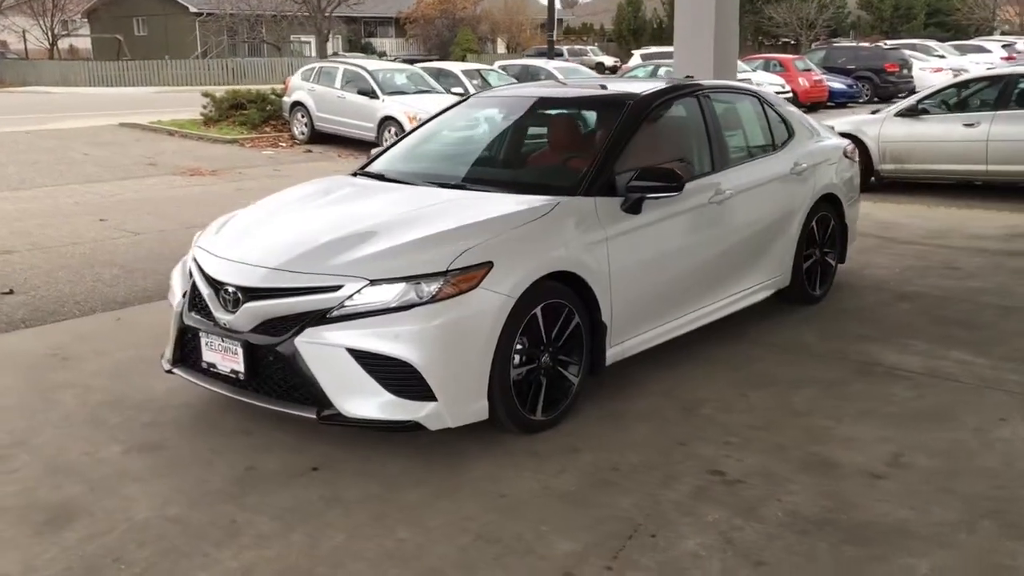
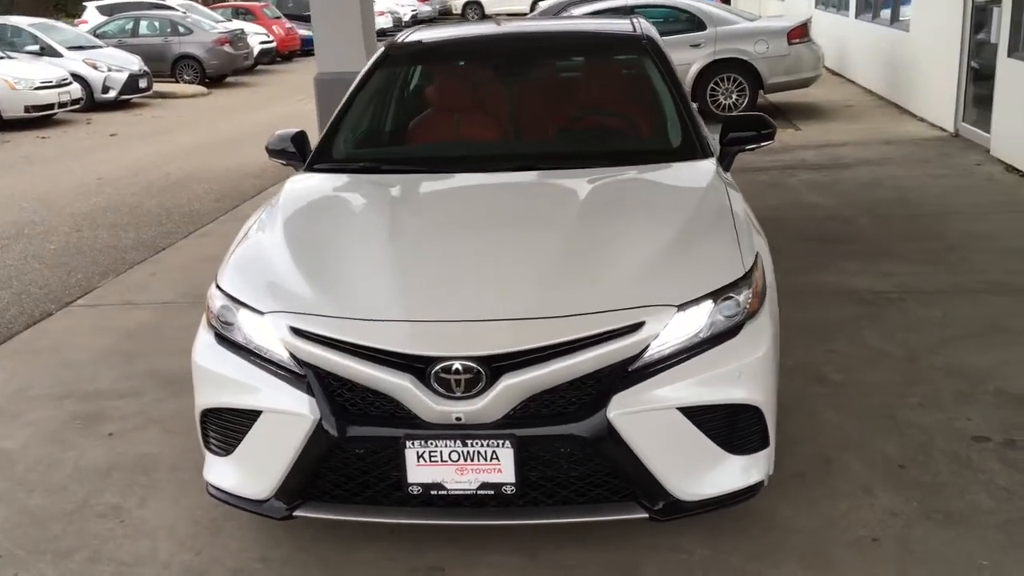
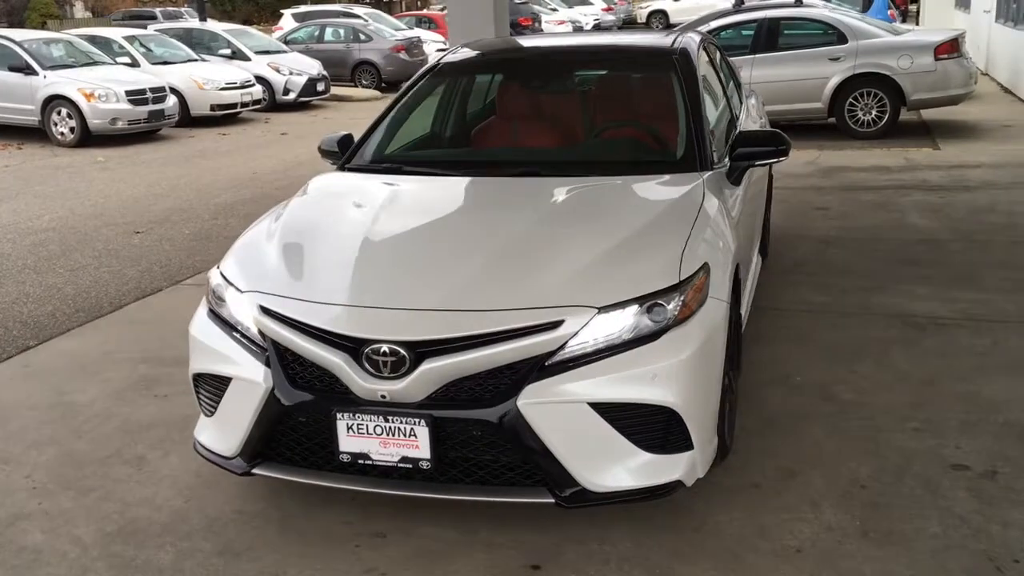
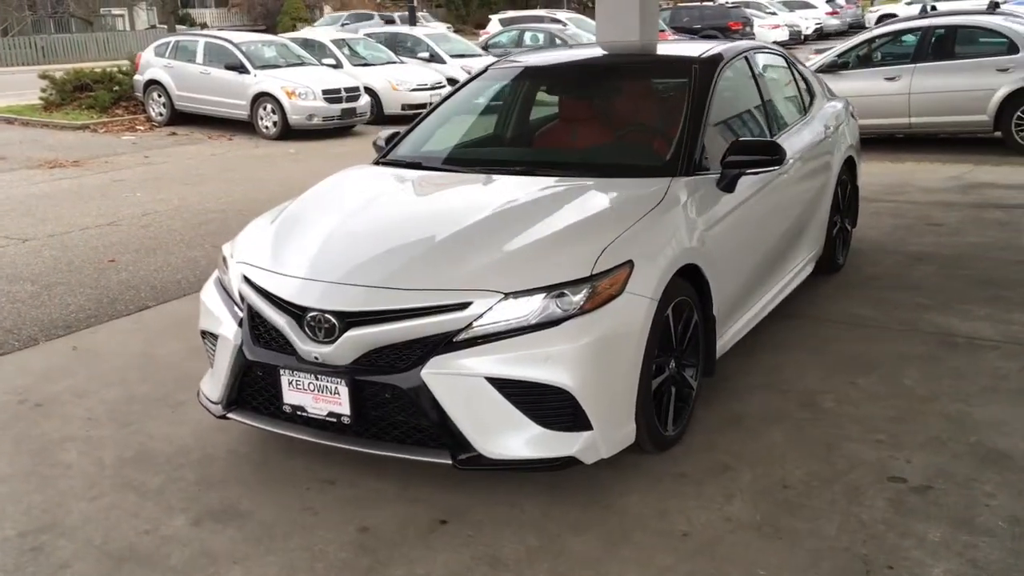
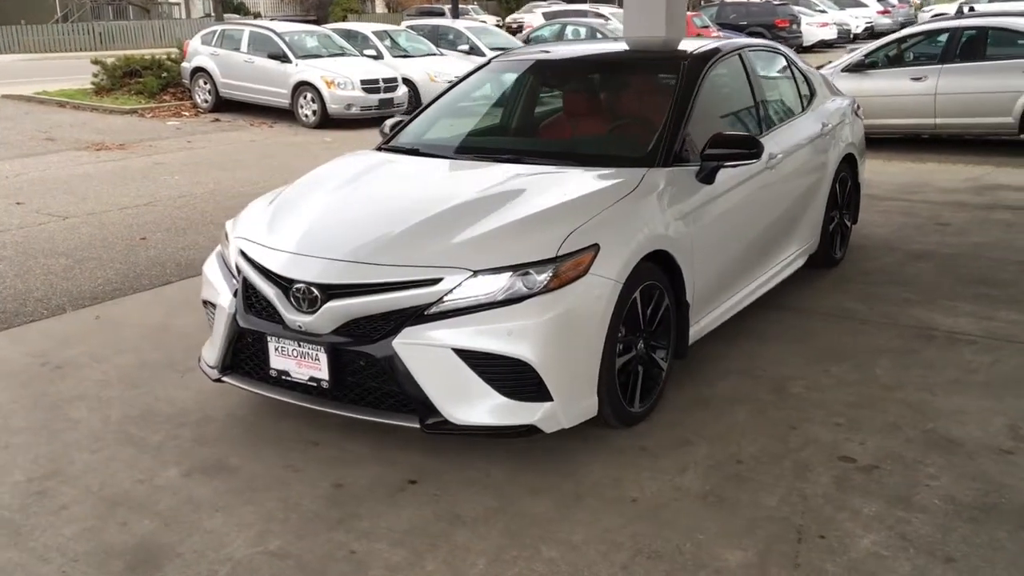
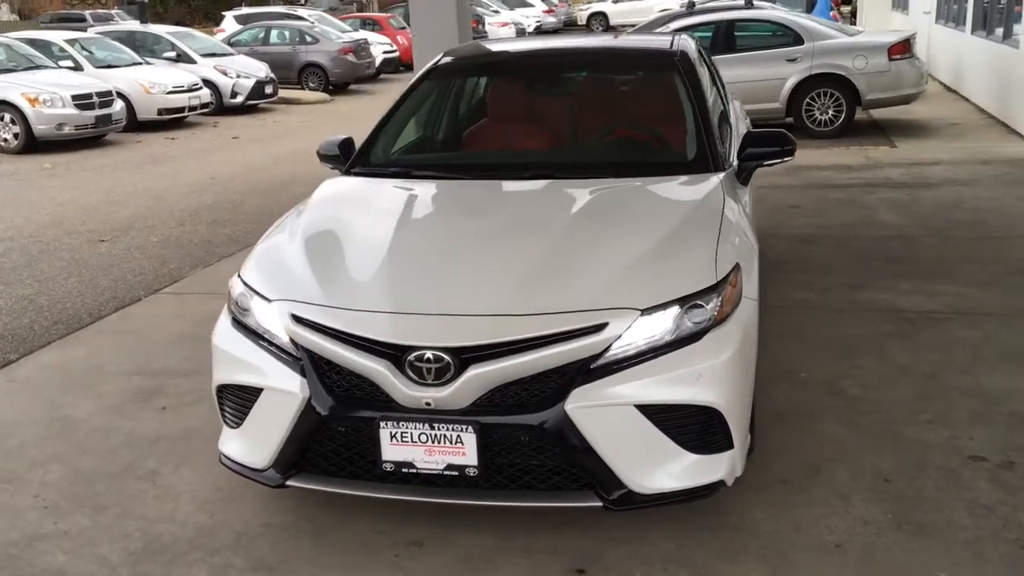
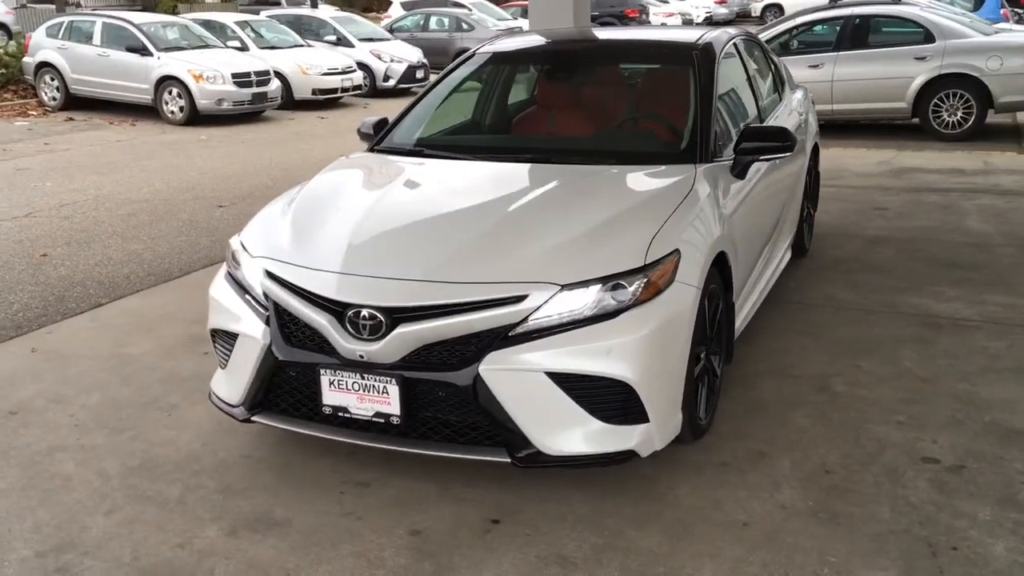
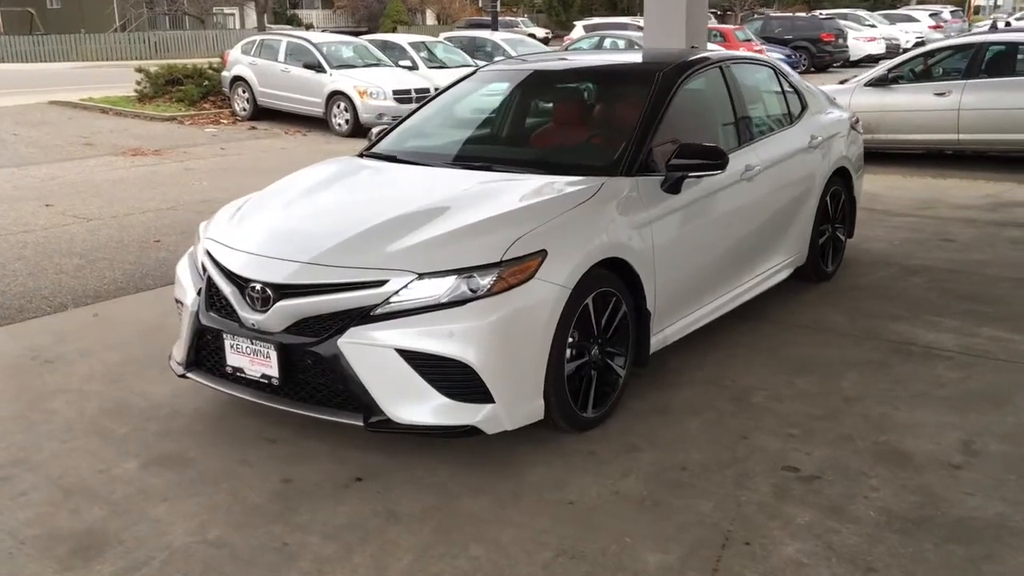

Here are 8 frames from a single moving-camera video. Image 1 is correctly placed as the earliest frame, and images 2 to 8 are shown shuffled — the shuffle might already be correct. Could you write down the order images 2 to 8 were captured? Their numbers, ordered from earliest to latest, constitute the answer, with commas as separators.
8, 5, 4, 7, 3, 6, 2
